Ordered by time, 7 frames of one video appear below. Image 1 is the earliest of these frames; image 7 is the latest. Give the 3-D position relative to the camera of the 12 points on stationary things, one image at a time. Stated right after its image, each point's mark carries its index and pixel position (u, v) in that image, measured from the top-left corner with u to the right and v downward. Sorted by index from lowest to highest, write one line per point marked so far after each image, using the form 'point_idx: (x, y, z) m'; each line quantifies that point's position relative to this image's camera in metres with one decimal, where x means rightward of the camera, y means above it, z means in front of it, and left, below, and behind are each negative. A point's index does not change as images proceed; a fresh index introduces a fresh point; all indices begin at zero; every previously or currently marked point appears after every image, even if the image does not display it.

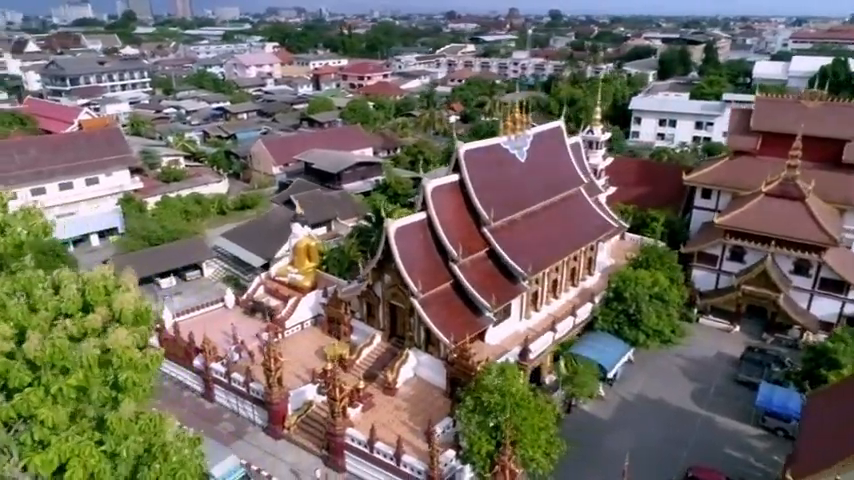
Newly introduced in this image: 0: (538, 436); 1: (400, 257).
0: (+2.7, -5.0, +15.2) m
1: (-0.8, -0.5, +18.4) m
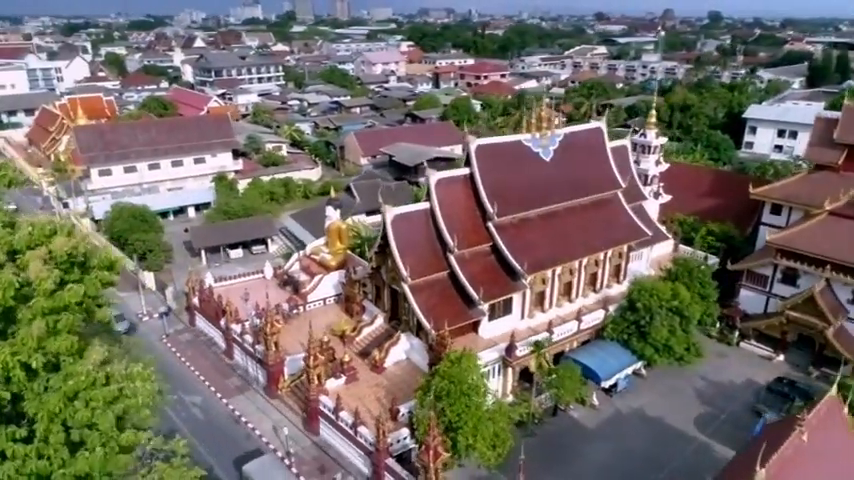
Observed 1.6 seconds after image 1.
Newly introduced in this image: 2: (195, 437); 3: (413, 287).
0: (+1.3, -4.9, +15.4) m
1: (-1.0, -0.1, +19.3) m
2: (-7.2, -6.0, +18.6) m
3: (-0.4, -1.5, +19.3) m
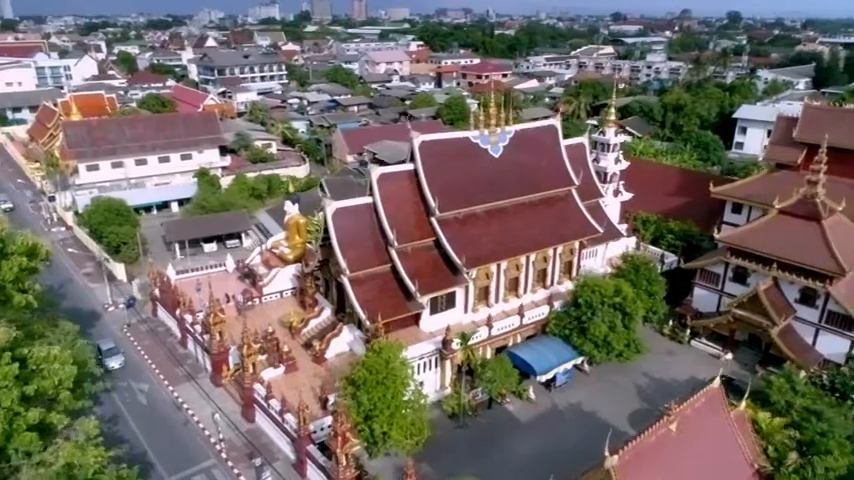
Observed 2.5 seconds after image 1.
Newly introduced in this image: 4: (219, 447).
0: (-0.8, -4.7, +15.7) m
1: (-3.0, +0.2, +19.7) m
2: (-9.3, -5.7, +19.1) m
3: (-2.4, -1.3, +19.6) m
4: (-6.1, -6.1, +17.7) m
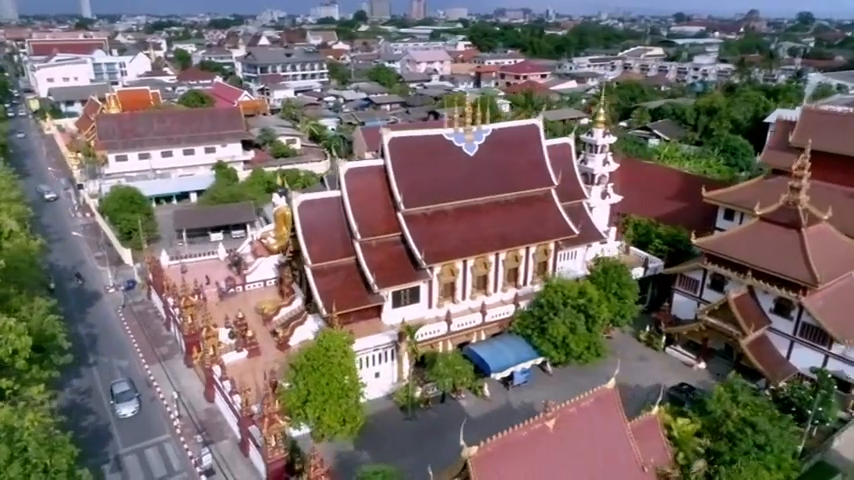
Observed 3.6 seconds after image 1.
0: (-2.6, -4.4, +16.2) m
1: (-4.3, +0.5, +20.3) m
2: (-10.8, -5.1, +20.3) m
3: (-3.8, -1.0, +20.2) m
4: (-7.8, -5.7, +18.6) m
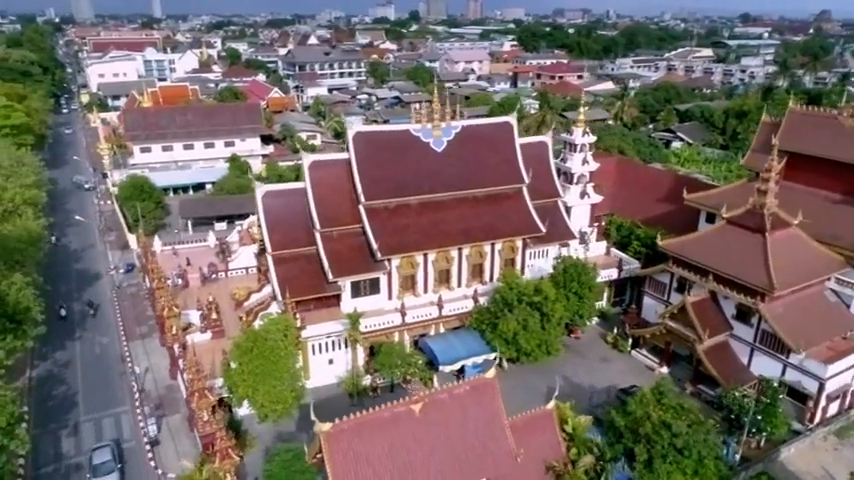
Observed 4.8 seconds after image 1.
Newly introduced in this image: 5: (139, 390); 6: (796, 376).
0: (-4.6, -4.1, +16.9) m
1: (-5.8, +0.9, +21.1) m
2: (-12.4, -4.5, +21.7) m
3: (-5.3, -0.6, +21.0) m
4: (-9.6, -5.2, +19.7) m
5: (-9.6, -5.0, +20.0) m
6: (+11.3, -4.2, +18.4) m
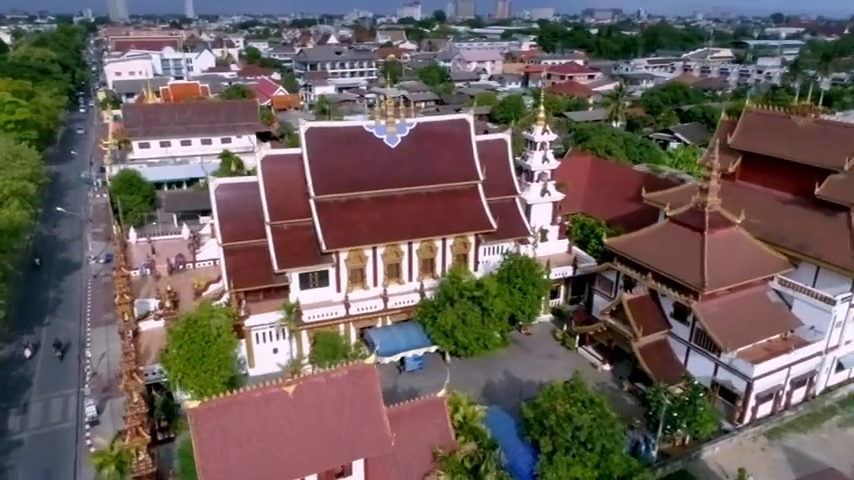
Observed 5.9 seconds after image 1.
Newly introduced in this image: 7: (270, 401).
0: (-6.8, -3.8, +17.5) m
1: (-7.7, +1.2, +21.8) m
2: (-14.4, -4.1, +22.7) m
3: (-7.2, -0.3, +21.6) m
4: (-11.7, -4.8, +20.6) m
5: (-11.7, -4.7, +20.8) m
6: (+9.2, -4.1, +18.3) m
7: (-2.9, -3.1, +11.5) m
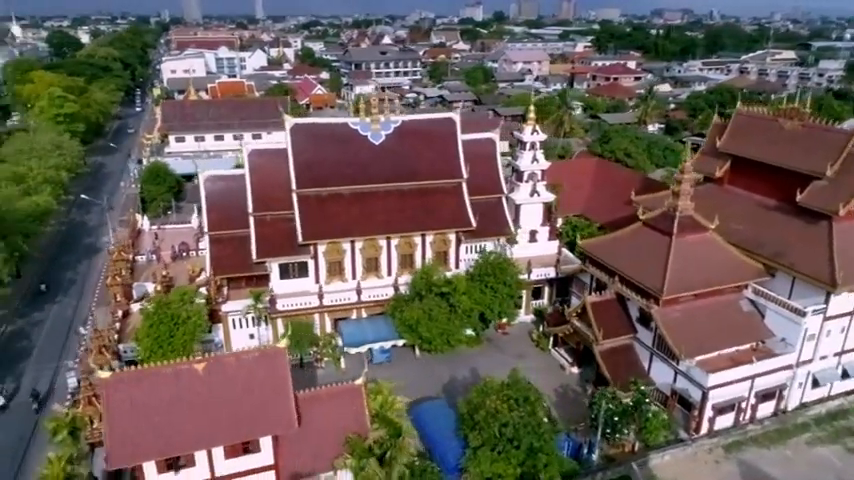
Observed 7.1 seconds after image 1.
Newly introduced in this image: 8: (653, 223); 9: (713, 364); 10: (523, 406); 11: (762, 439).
0: (-8.2, -3.4, +18.6) m
1: (-8.6, +1.6, +22.9) m
2: (-15.4, -3.4, +24.5) m
3: (-8.2, +0.1, +22.7) m
4: (-12.8, -4.2, +22.1) m
5: (-12.8, -4.1, +22.4) m
6: (+7.7, -4.3, +17.8) m
7: (-4.9, -2.8, +12.2) m
8: (+7.6, +0.6, +19.9) m
9: (+8.5, -3.7, +17.7) m
10: (+2.5, -4.2, +15.2) m
11: (+10.1, -6.0, +18.0) m
